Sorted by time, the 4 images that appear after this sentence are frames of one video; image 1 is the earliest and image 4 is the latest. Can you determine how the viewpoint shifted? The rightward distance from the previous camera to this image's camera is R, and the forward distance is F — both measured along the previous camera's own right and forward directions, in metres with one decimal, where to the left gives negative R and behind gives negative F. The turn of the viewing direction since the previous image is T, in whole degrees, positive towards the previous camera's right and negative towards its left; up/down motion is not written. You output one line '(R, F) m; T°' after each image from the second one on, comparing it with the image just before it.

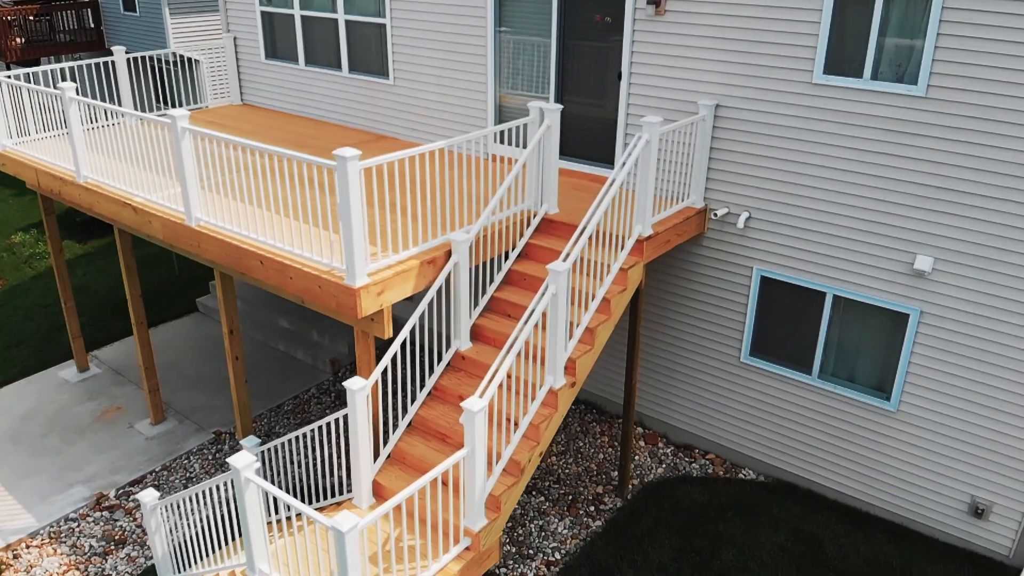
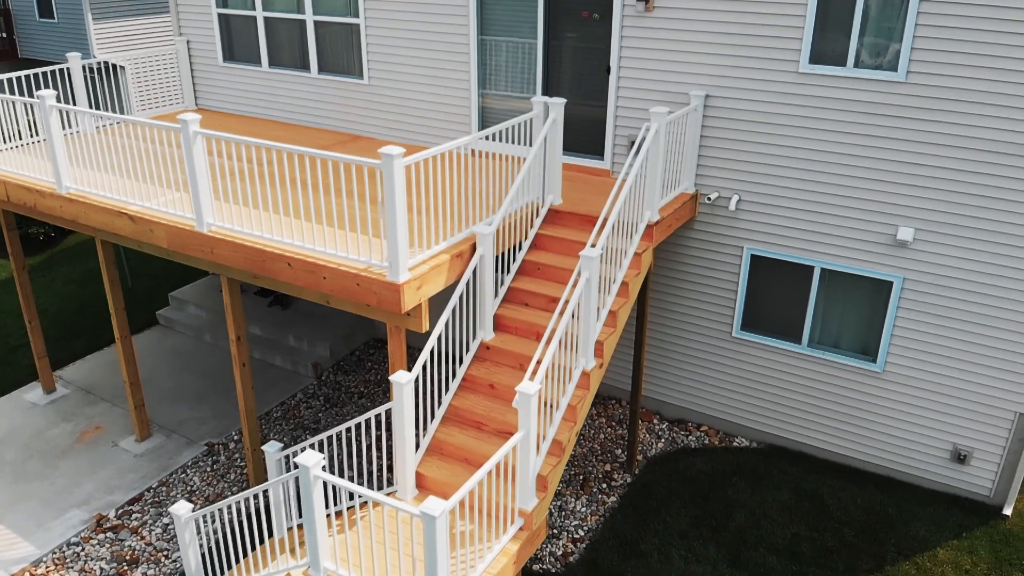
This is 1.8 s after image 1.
(-1.0, -0.2) m; +7°
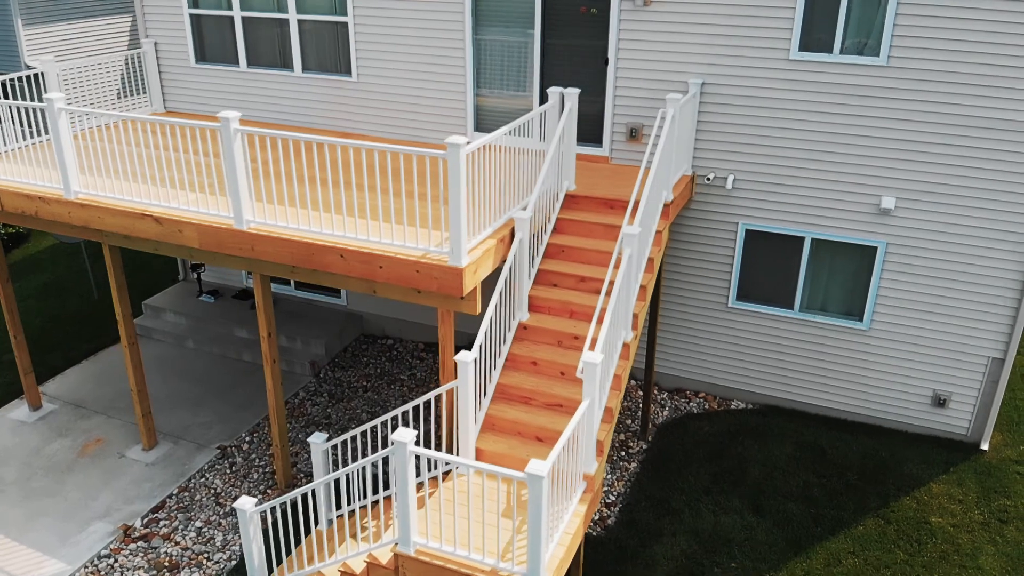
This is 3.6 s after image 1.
(-1.2, -0.3) m; +7°
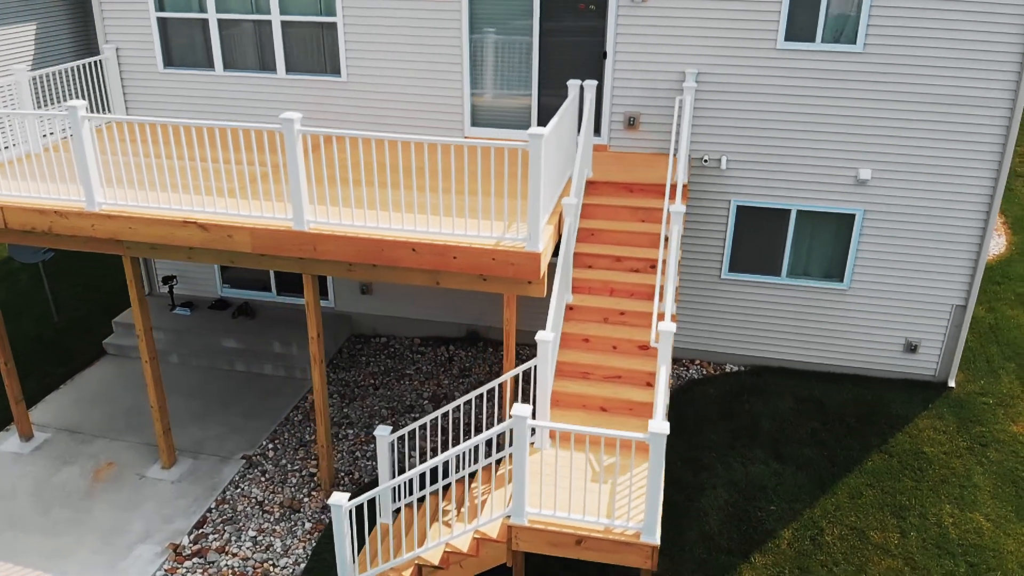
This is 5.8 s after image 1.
(-1.7, -0.2) m; +9°
